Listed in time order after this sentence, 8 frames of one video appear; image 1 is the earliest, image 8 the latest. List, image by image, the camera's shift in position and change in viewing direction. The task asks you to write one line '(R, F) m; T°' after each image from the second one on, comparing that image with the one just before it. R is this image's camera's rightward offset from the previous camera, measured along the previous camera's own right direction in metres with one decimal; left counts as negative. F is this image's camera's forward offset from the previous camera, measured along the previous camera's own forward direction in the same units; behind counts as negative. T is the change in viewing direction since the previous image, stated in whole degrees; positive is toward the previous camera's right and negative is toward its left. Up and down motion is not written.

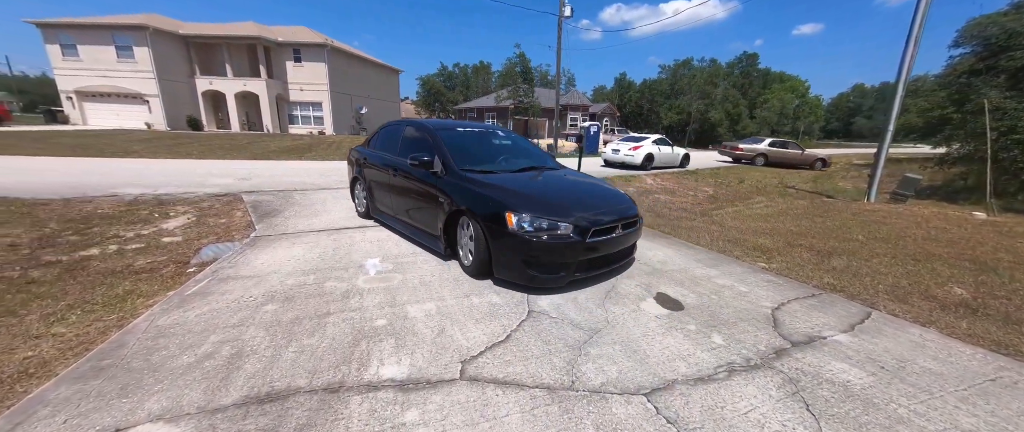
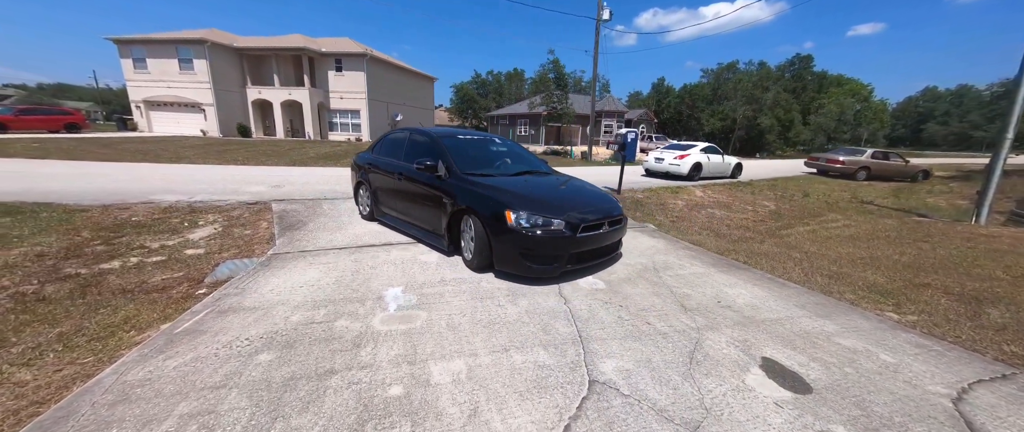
(-0.2, +0.6) m; -5°
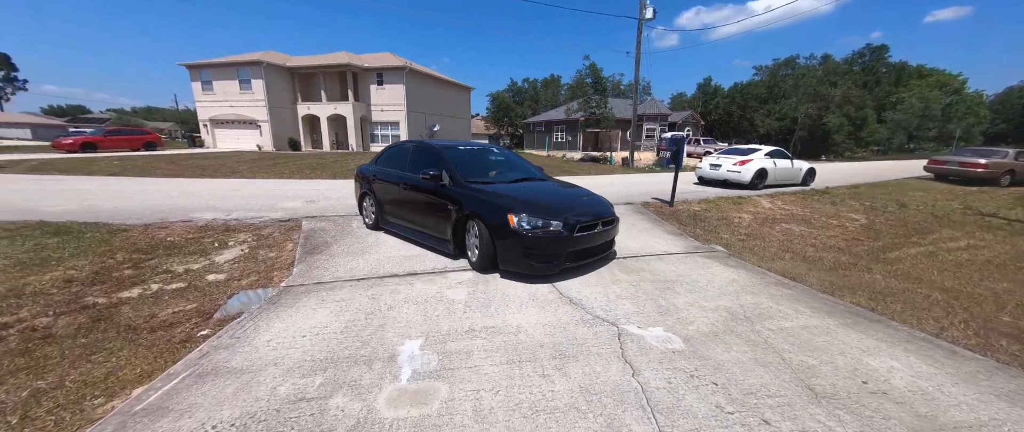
(-0.1, +0.6) m; -6°
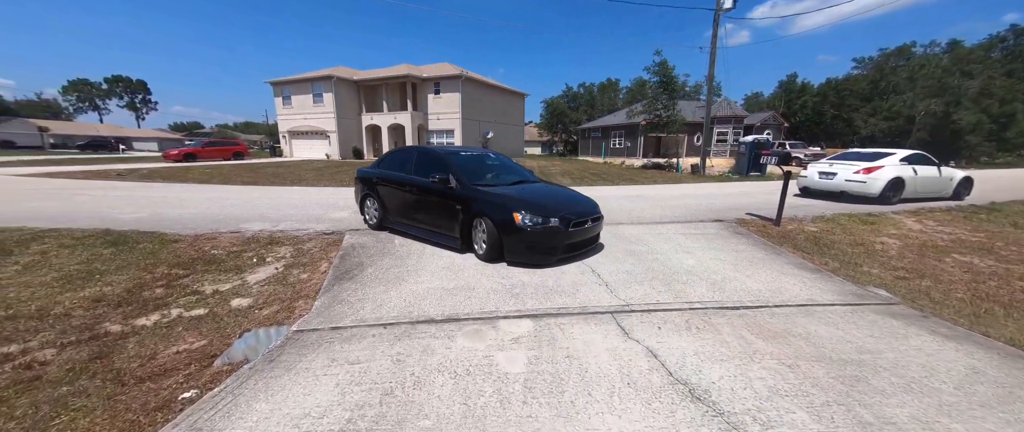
(-0.2, +1.0) m; -9°
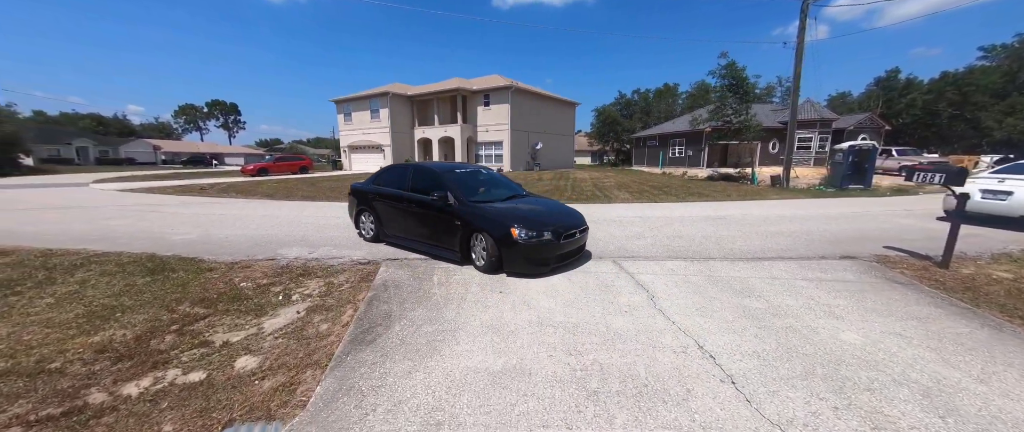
(-0.2, +1.0) m; -8°
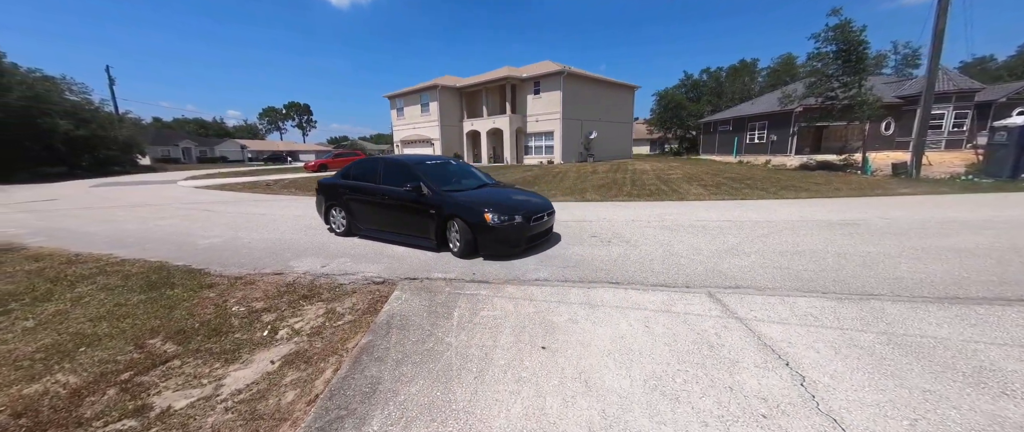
(0.0, +1.3) m; -9°
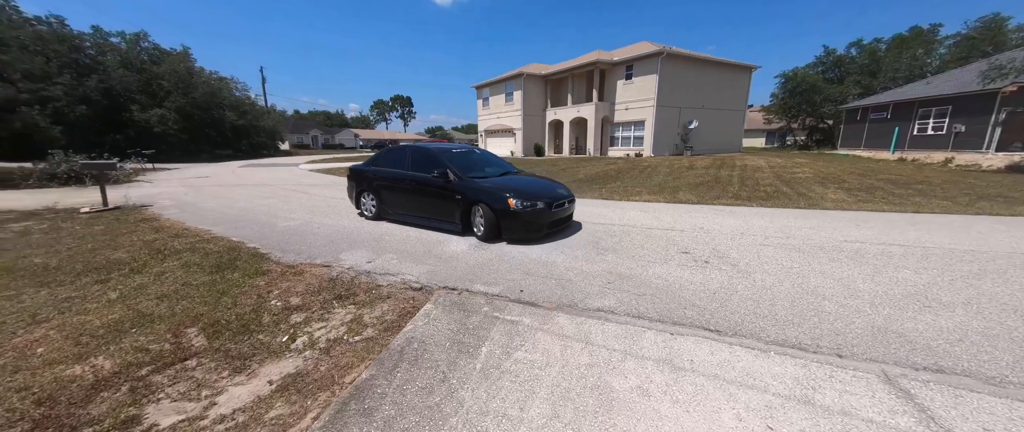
(+0.2, +0.9) m; -14°
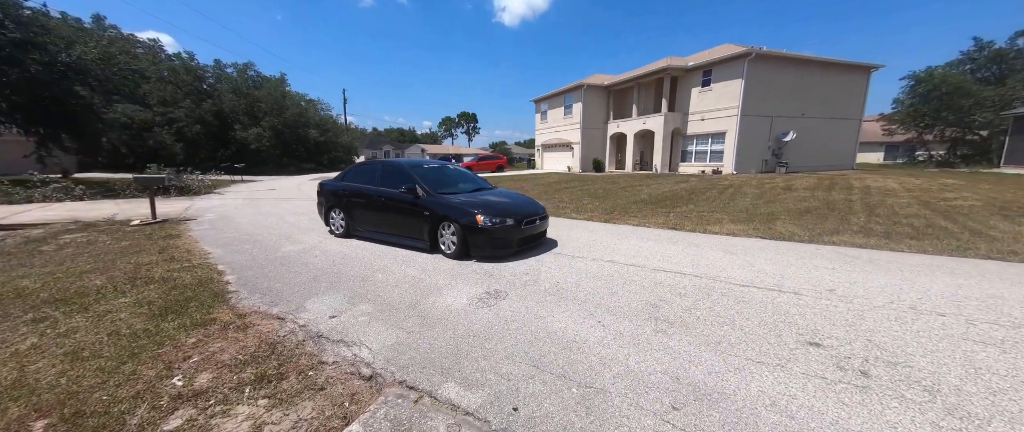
(+0.4, +1.5) m; -10°
